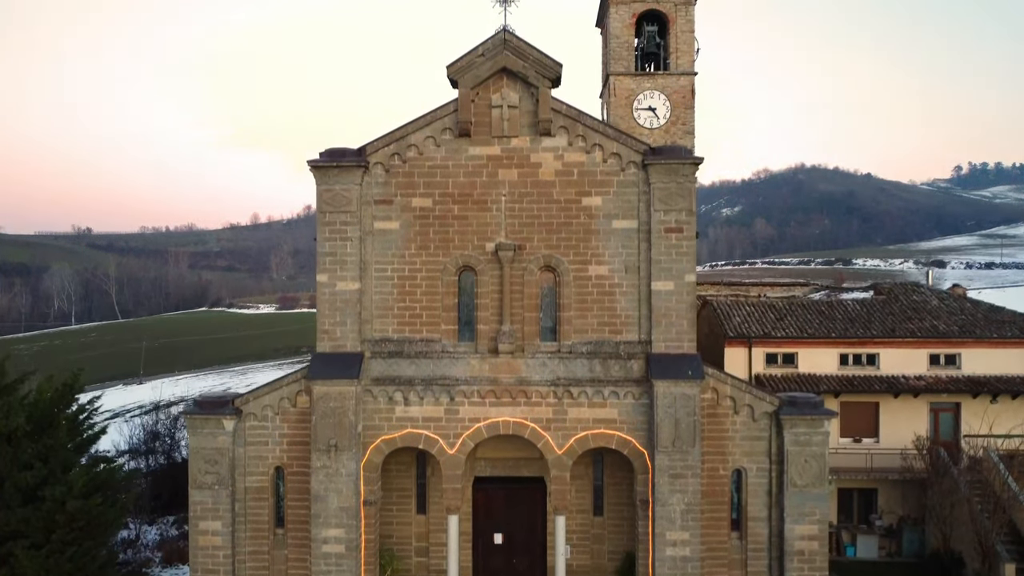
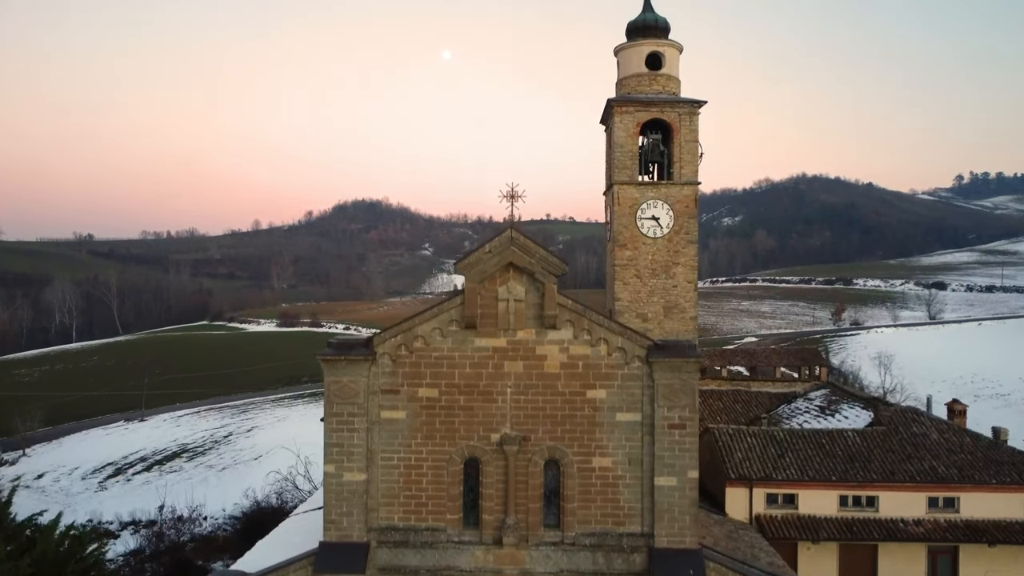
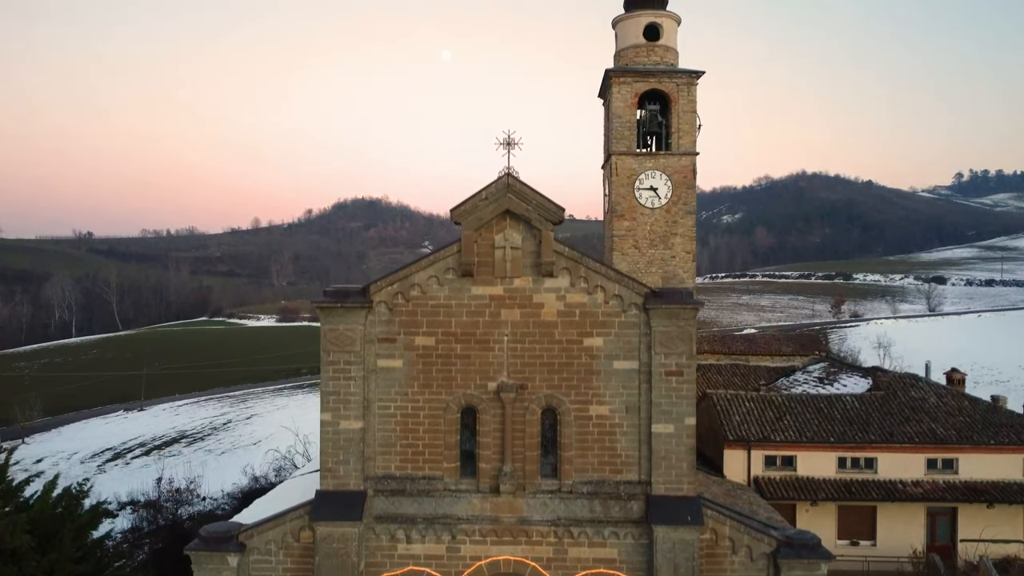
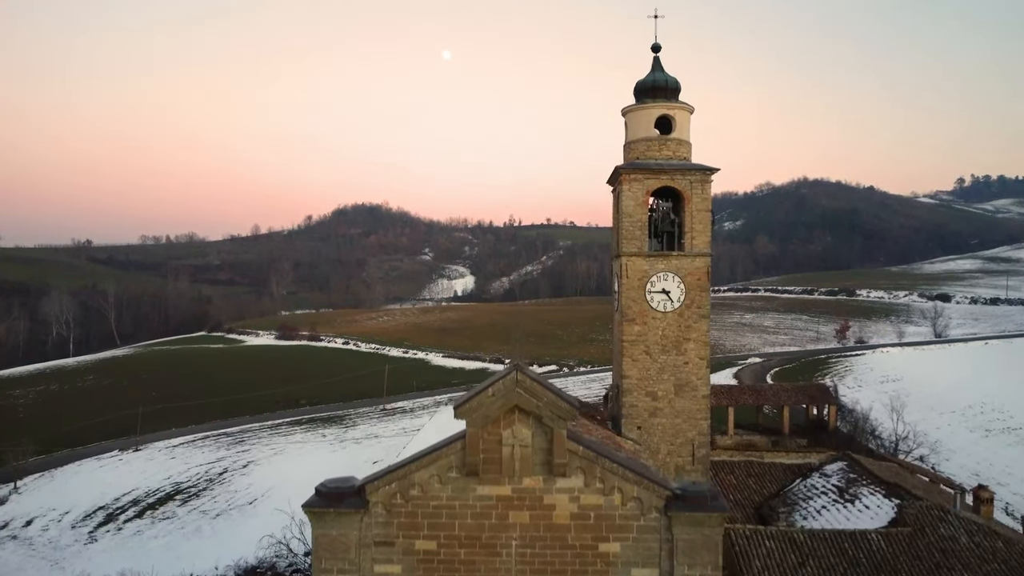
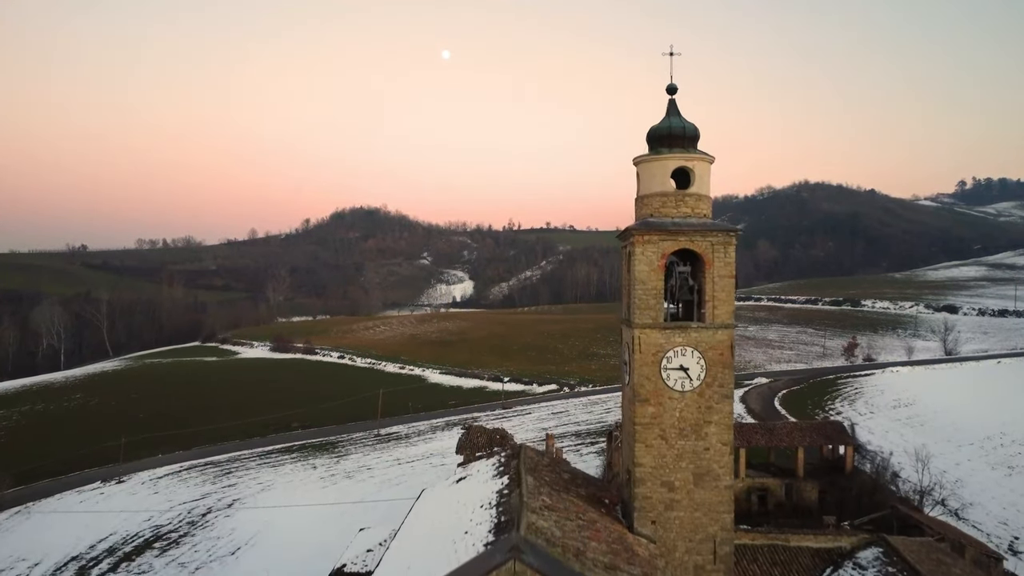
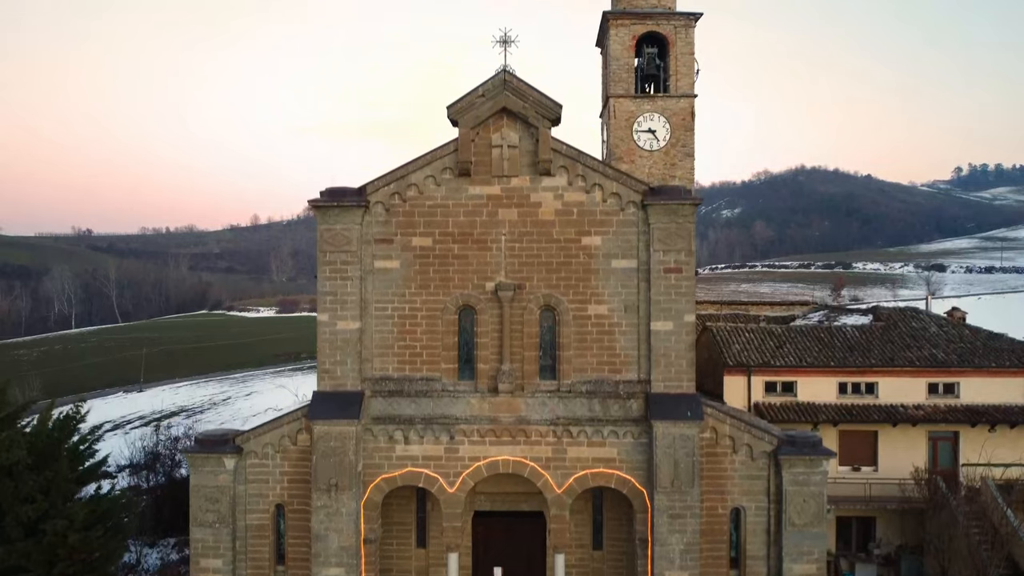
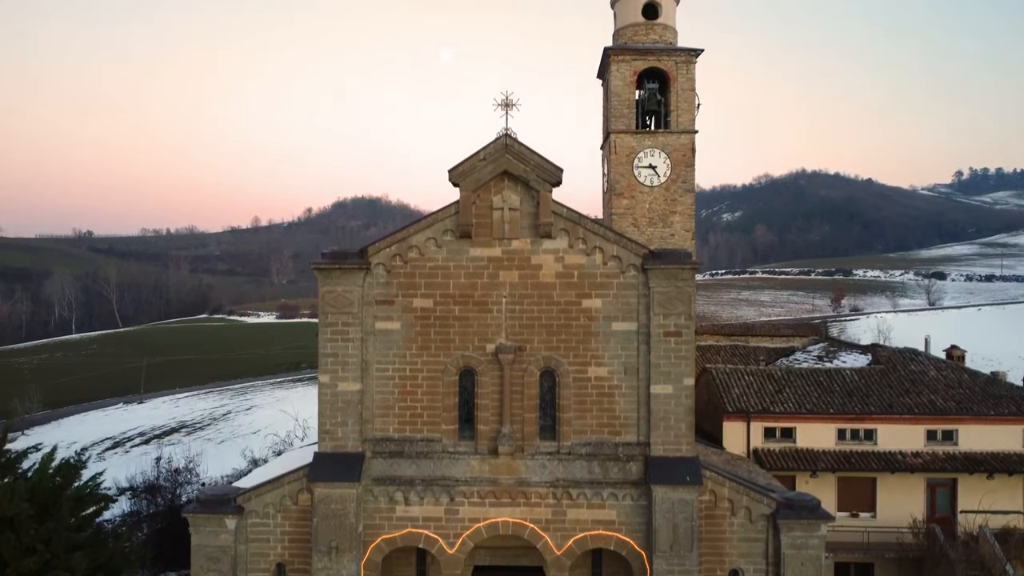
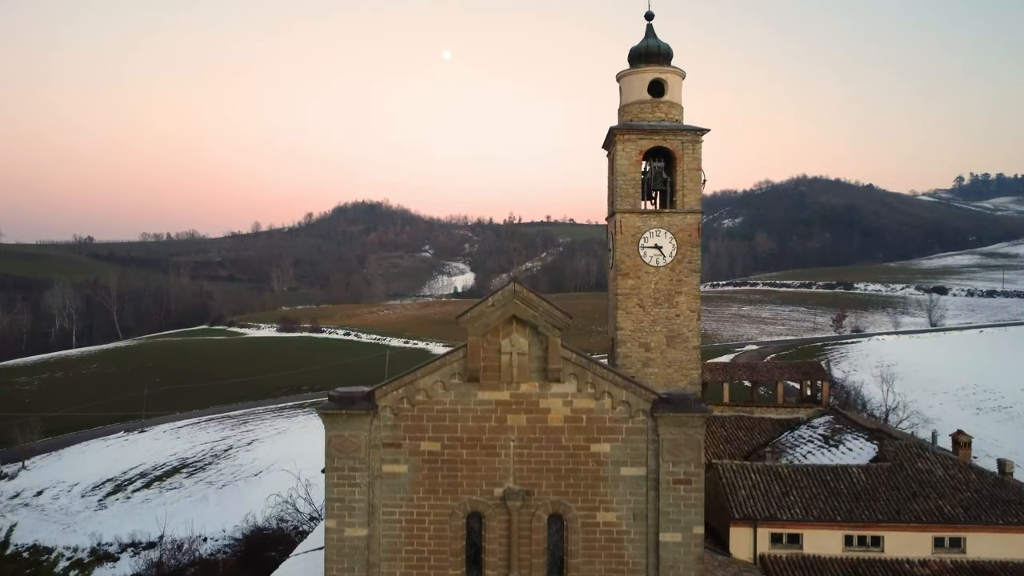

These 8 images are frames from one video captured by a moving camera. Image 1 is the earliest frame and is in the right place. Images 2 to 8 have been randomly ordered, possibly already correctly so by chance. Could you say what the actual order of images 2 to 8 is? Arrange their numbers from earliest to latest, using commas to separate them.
6, 7, 3, 2, 8, 4, 5
